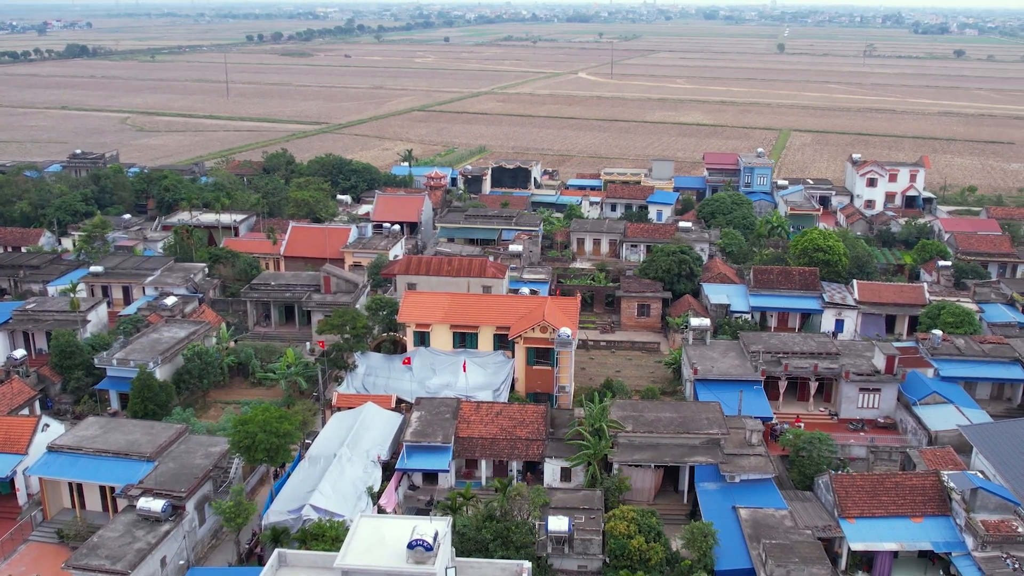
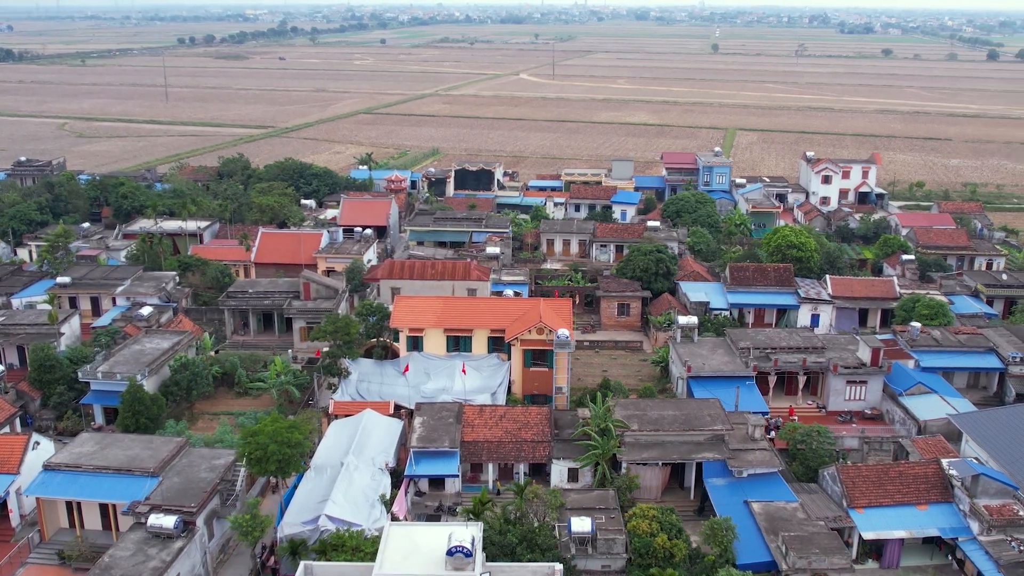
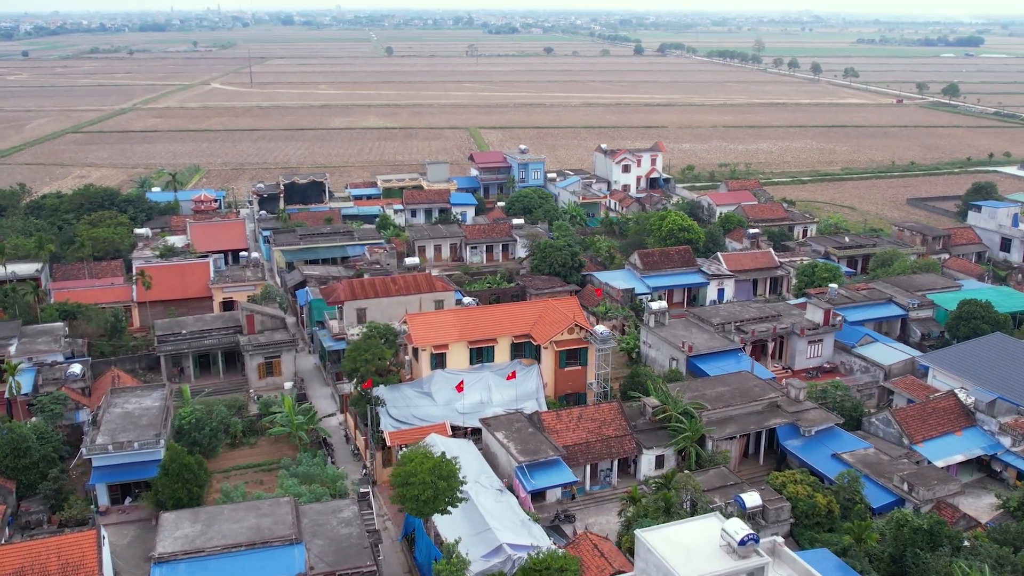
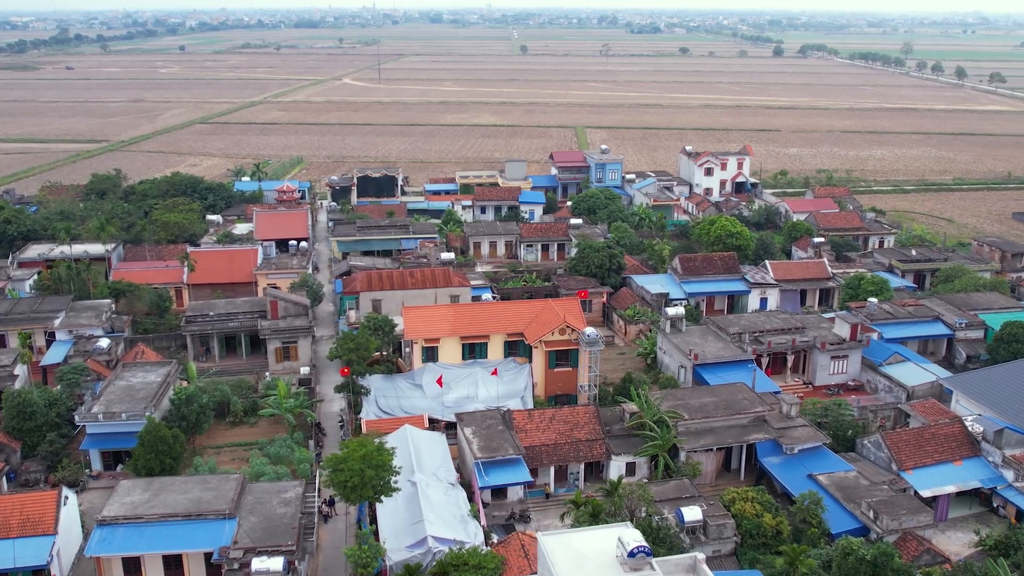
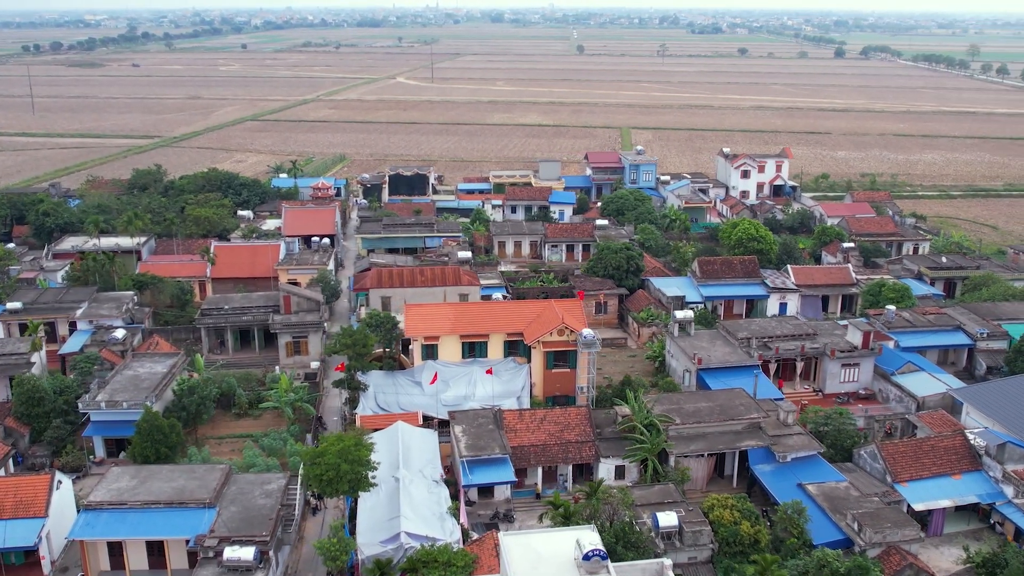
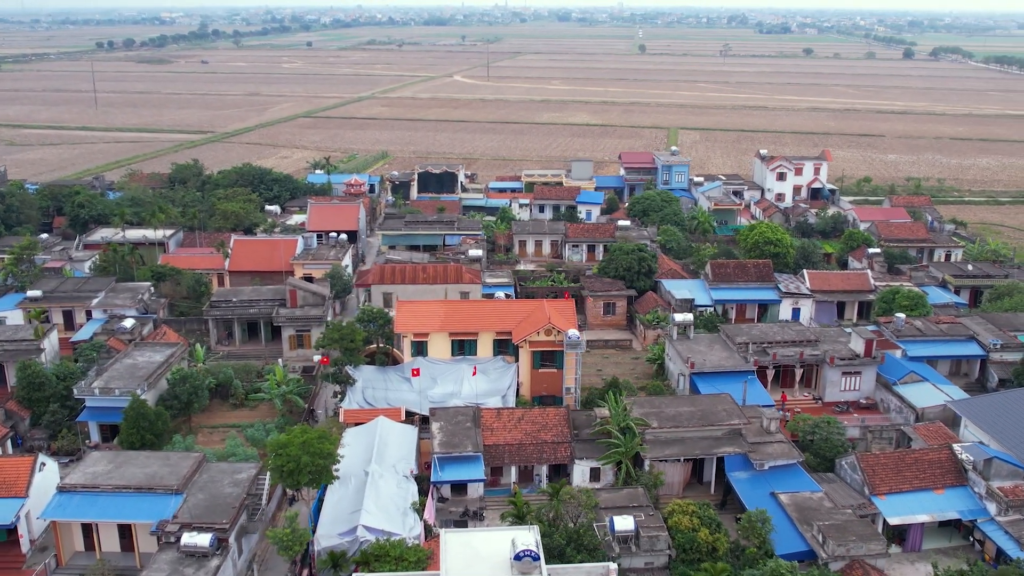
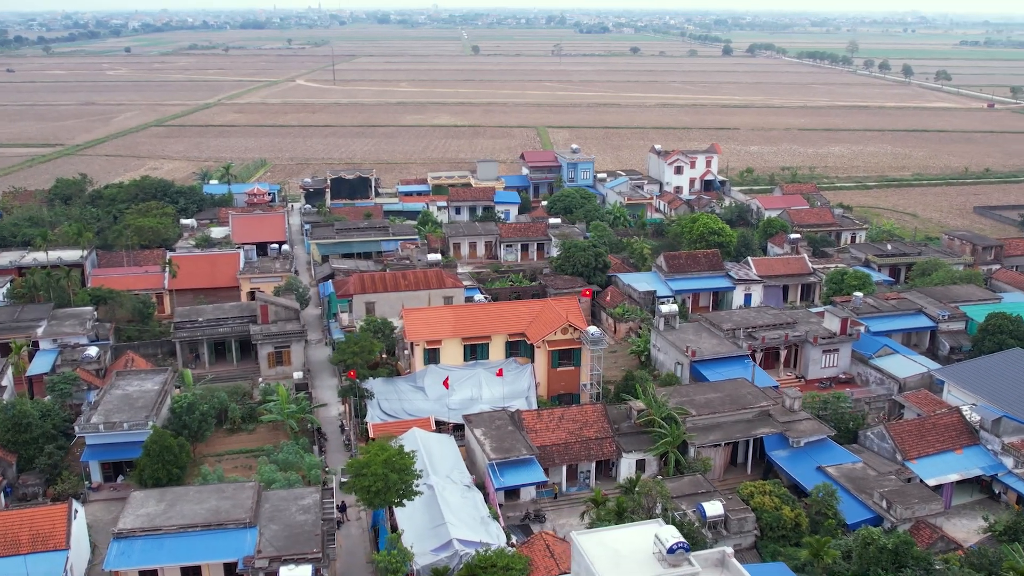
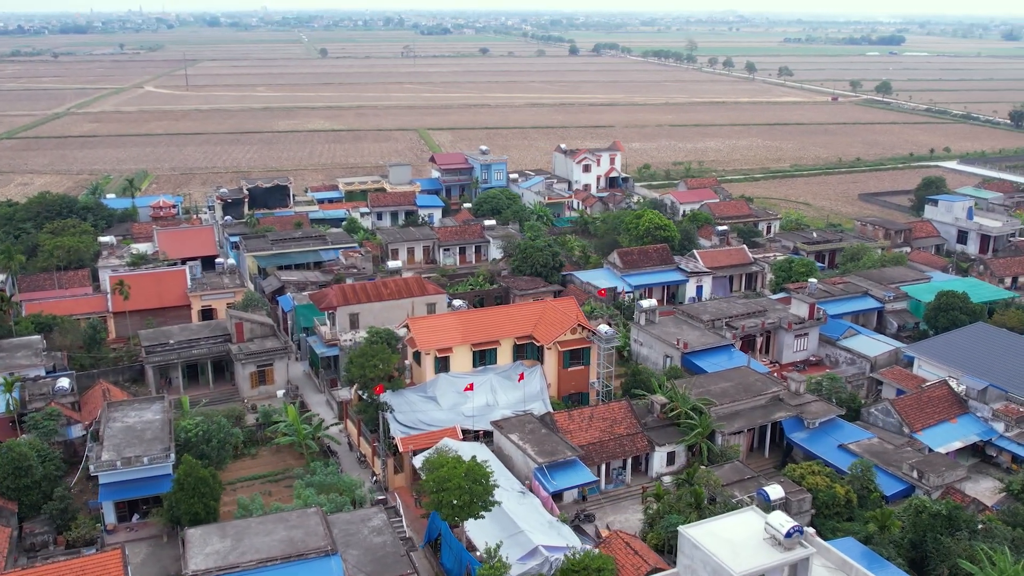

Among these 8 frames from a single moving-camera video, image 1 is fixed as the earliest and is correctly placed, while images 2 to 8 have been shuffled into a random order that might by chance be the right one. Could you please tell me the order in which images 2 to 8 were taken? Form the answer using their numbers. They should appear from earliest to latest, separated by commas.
2, 6, 5, 4, 7, 3, 8
